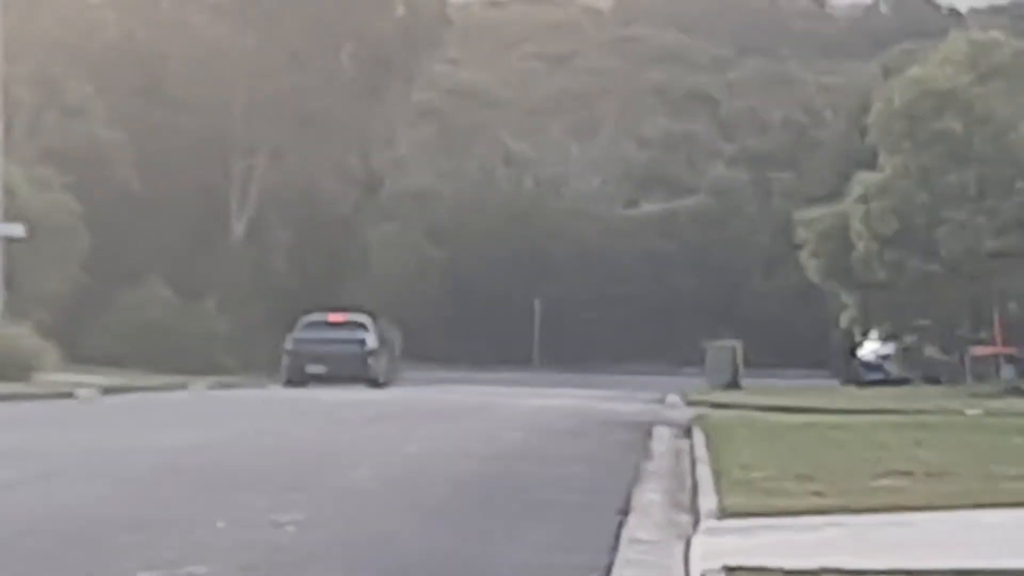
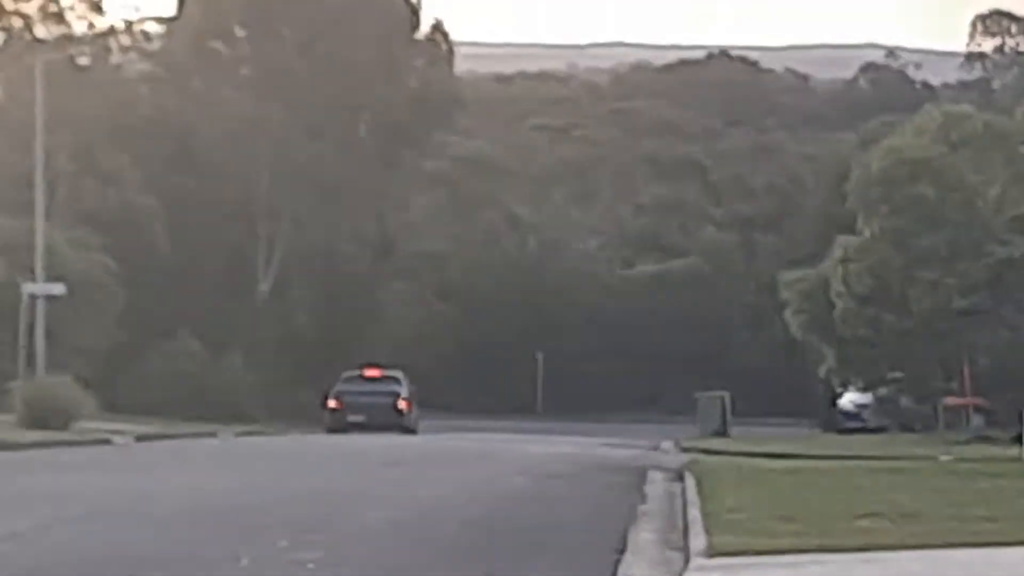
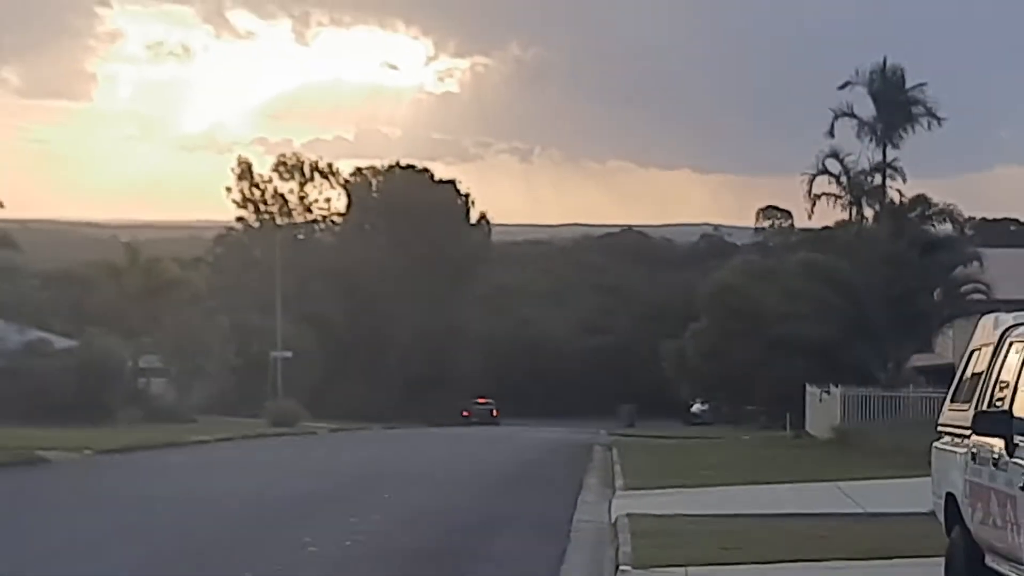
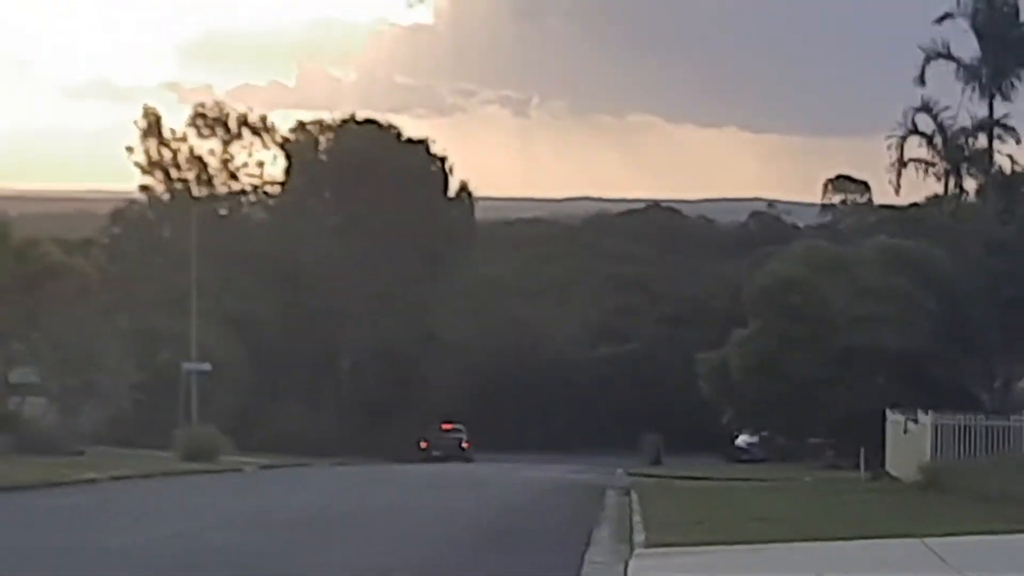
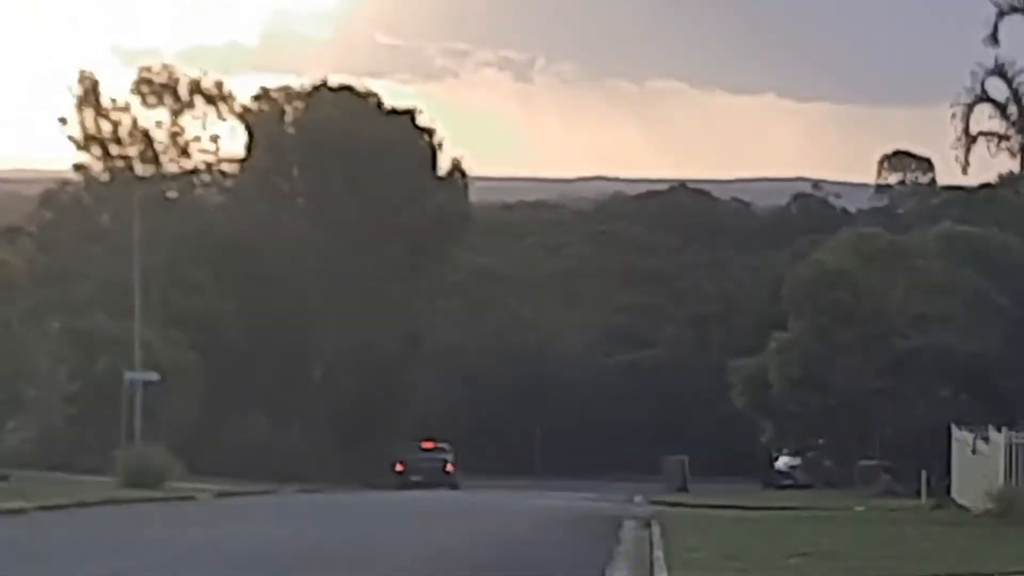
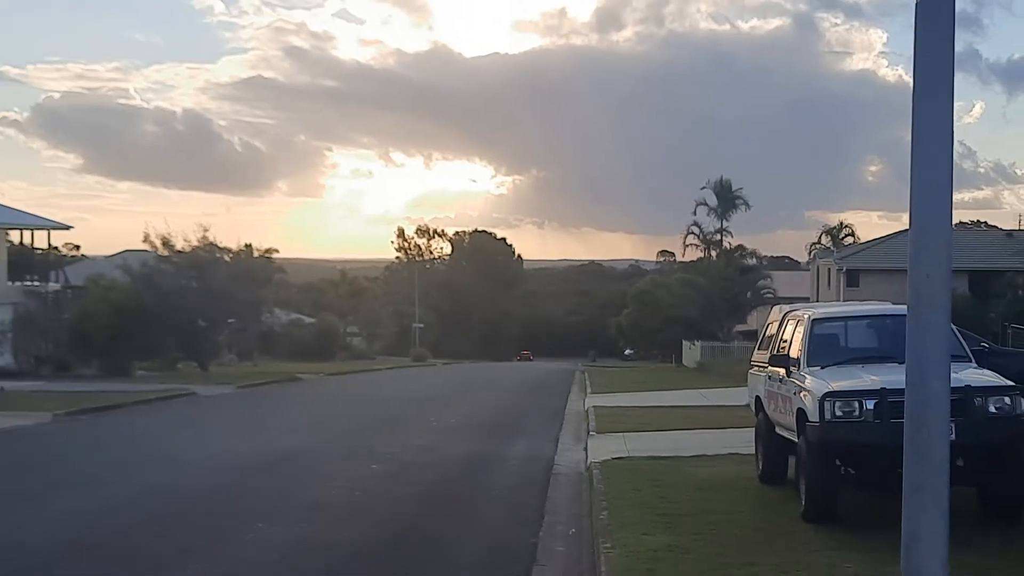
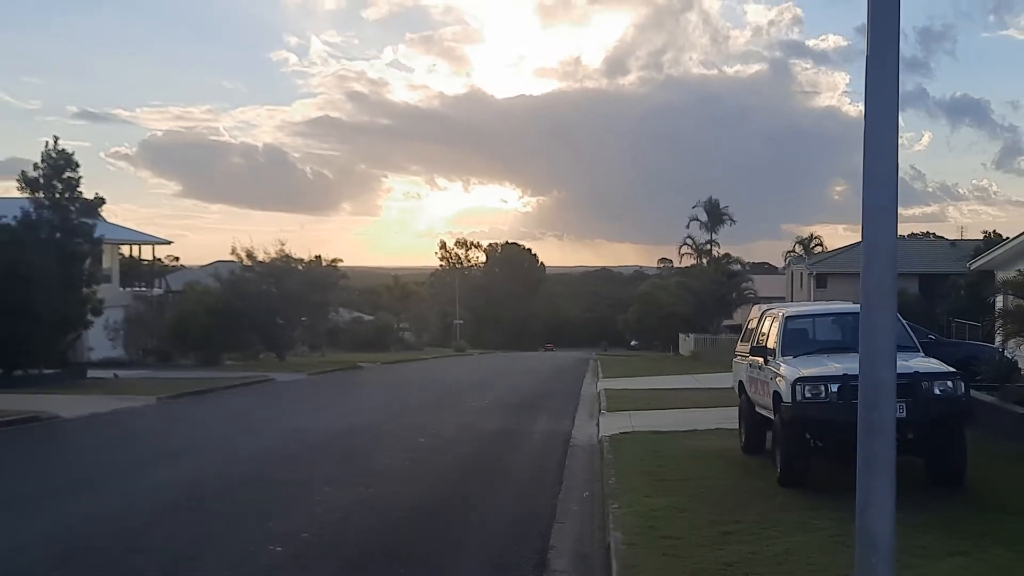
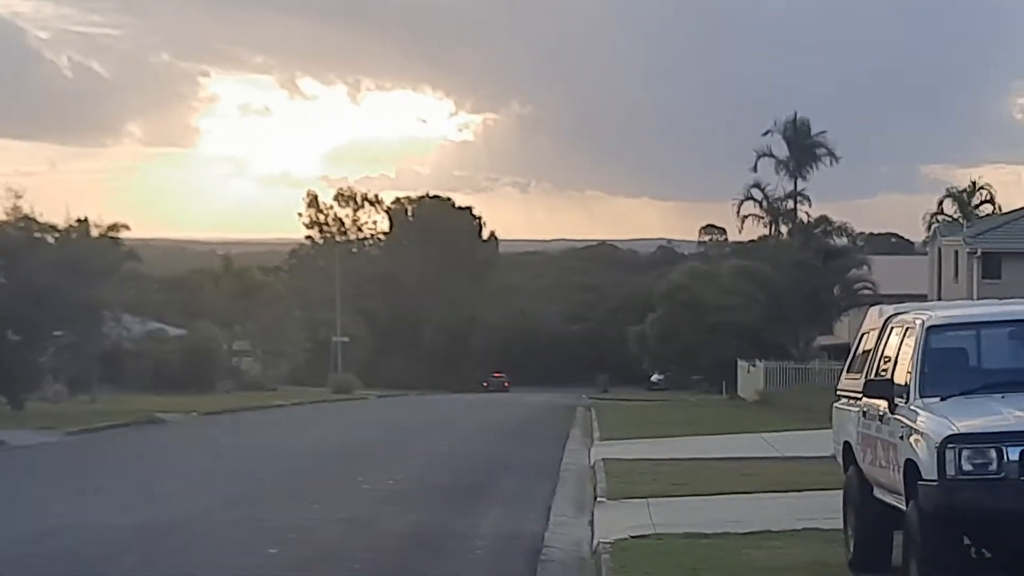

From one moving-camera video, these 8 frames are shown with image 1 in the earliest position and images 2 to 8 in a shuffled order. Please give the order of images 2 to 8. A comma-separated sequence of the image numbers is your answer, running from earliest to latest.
2, 5, 4, 3, 8, 6, 7
